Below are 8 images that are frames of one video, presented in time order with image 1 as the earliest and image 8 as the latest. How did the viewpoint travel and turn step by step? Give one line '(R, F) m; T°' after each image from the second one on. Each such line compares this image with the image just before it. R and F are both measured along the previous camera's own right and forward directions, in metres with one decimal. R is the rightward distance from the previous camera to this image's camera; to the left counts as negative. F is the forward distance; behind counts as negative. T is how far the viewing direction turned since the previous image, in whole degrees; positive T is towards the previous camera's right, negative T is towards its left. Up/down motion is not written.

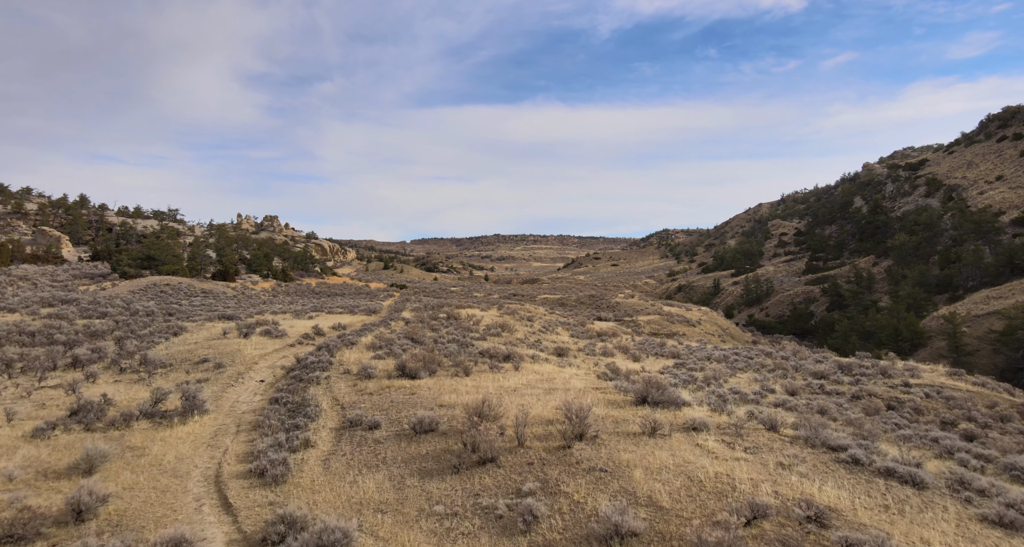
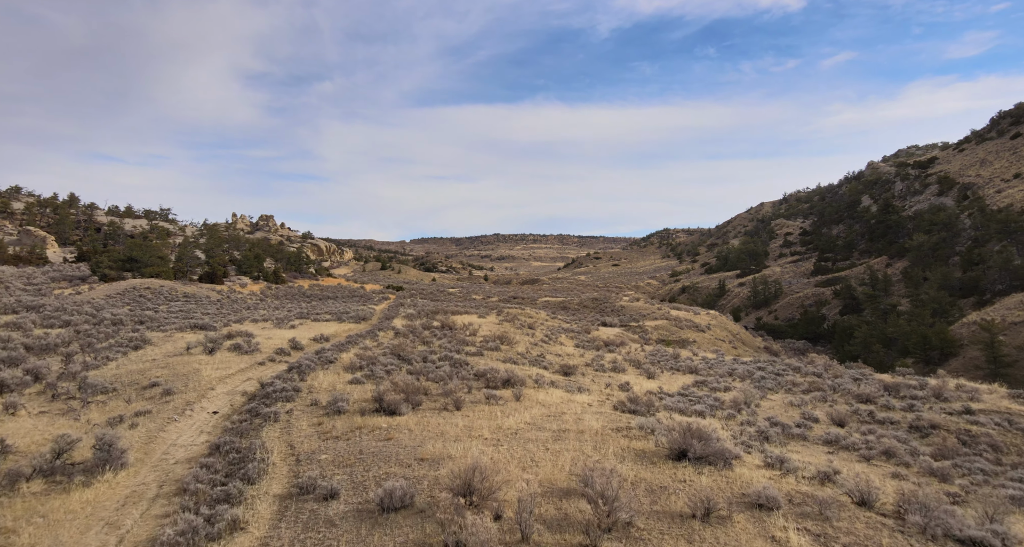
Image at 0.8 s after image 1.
(0.0, +2.5) m; 0°
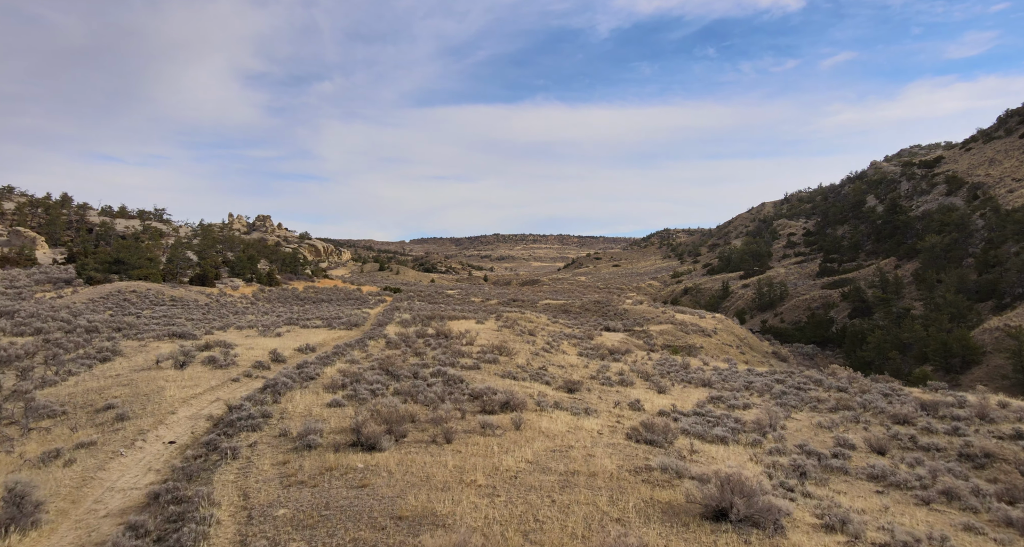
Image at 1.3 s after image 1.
(0.0, +1.6) m; 0°
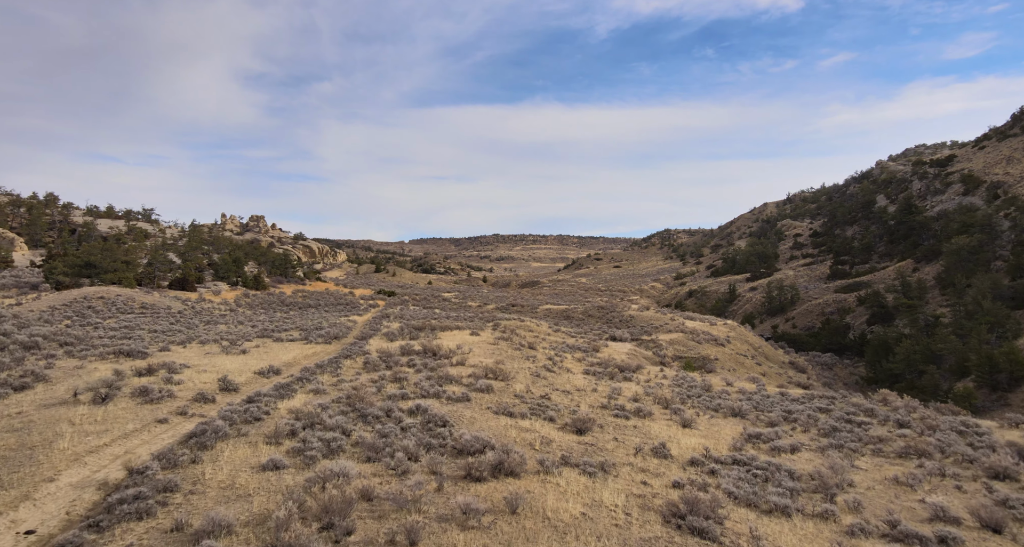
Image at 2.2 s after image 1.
(+0.1, +3.2) m; 0°
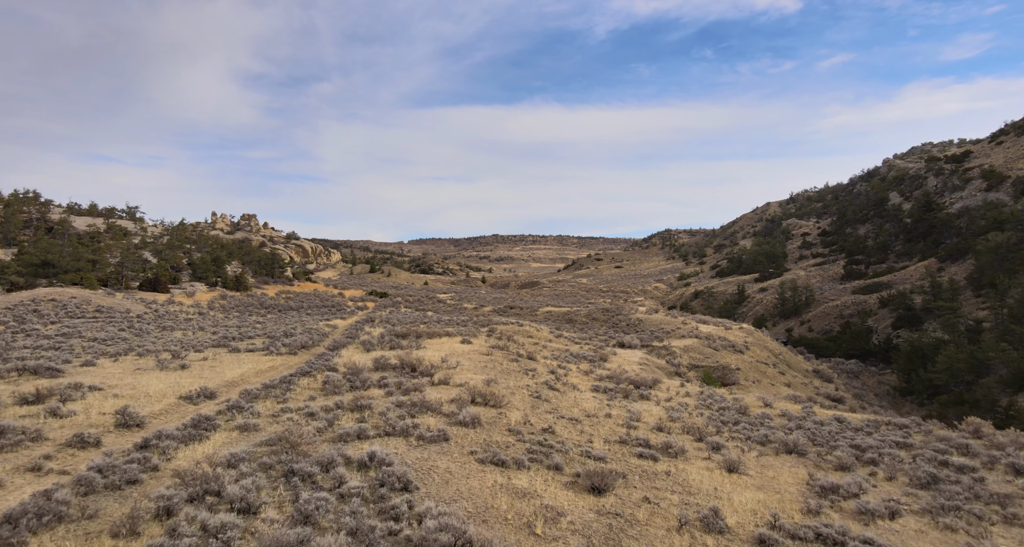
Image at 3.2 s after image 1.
(+0.1, +3.9) m; 0°
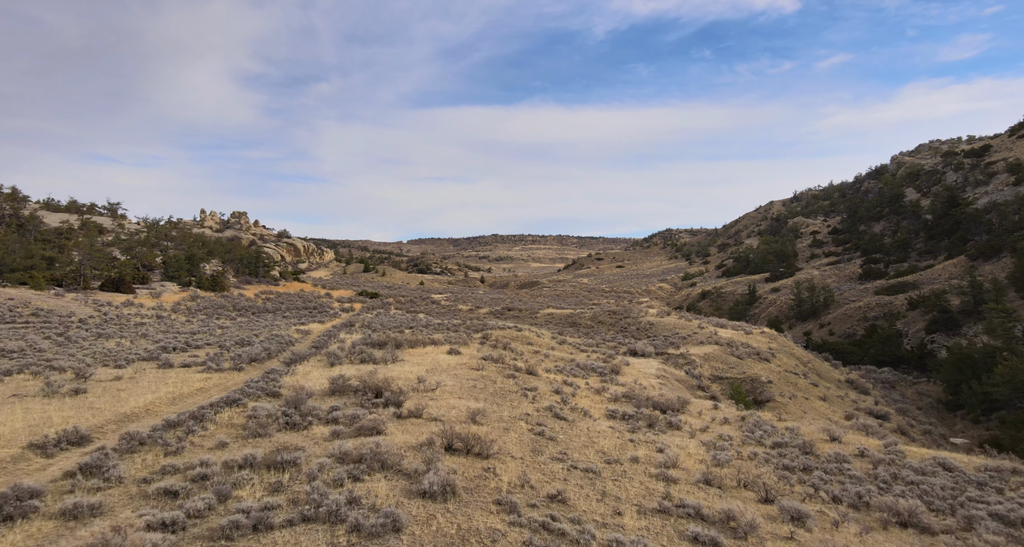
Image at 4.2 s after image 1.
(+0.1, +4.4) m; 0°
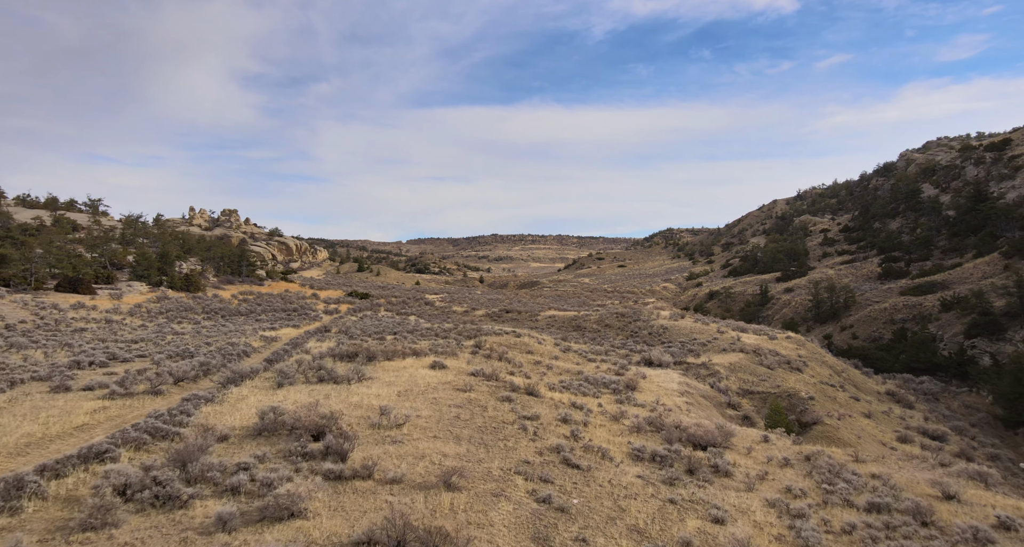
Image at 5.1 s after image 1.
(+0.1, +4.2) m; 0°
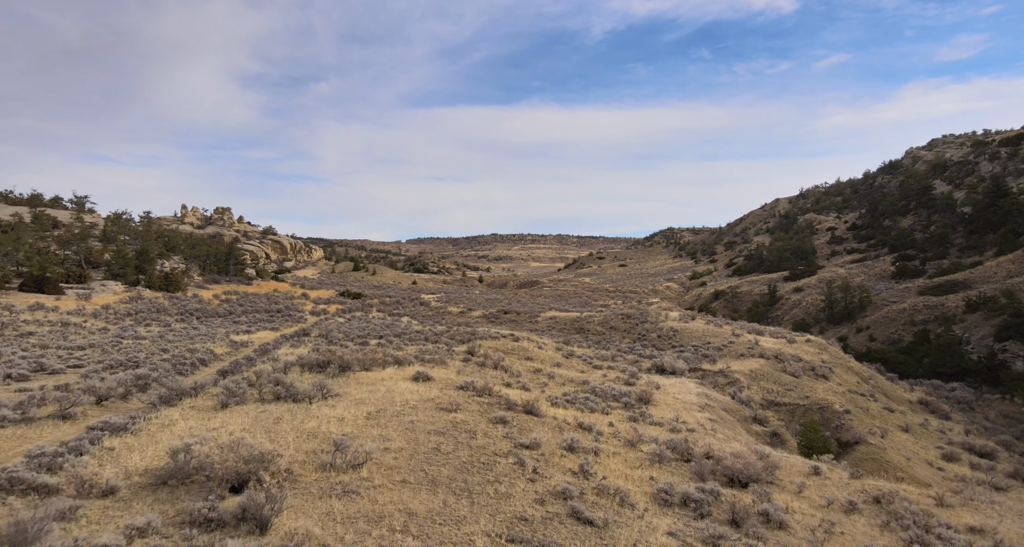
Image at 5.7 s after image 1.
(+0.1, +2.8) m; 0°
